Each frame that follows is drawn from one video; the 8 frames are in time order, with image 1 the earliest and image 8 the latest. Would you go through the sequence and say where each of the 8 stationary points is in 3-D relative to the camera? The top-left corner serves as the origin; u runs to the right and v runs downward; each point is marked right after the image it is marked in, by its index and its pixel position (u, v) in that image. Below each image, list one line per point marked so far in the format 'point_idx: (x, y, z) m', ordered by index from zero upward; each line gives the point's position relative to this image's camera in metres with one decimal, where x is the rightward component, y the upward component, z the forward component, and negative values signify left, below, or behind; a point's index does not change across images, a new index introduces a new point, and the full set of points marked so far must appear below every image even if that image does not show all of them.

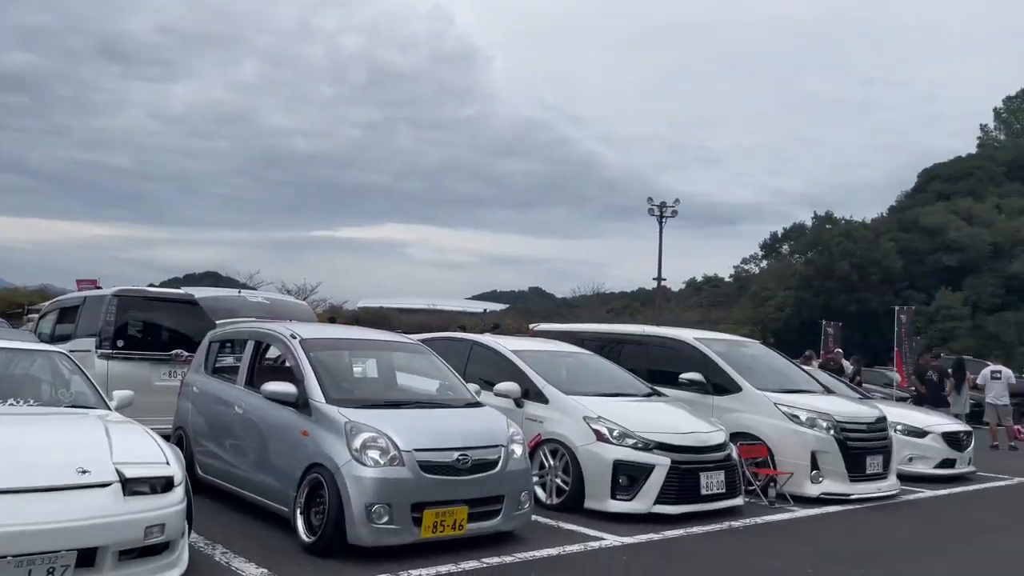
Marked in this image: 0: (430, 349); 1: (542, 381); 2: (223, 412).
0: (-0.7, -0.6, +7.3) m
1: (+0.3, -0.9, +8.0) m
2: (-2.4, -1.0, +6.9) m
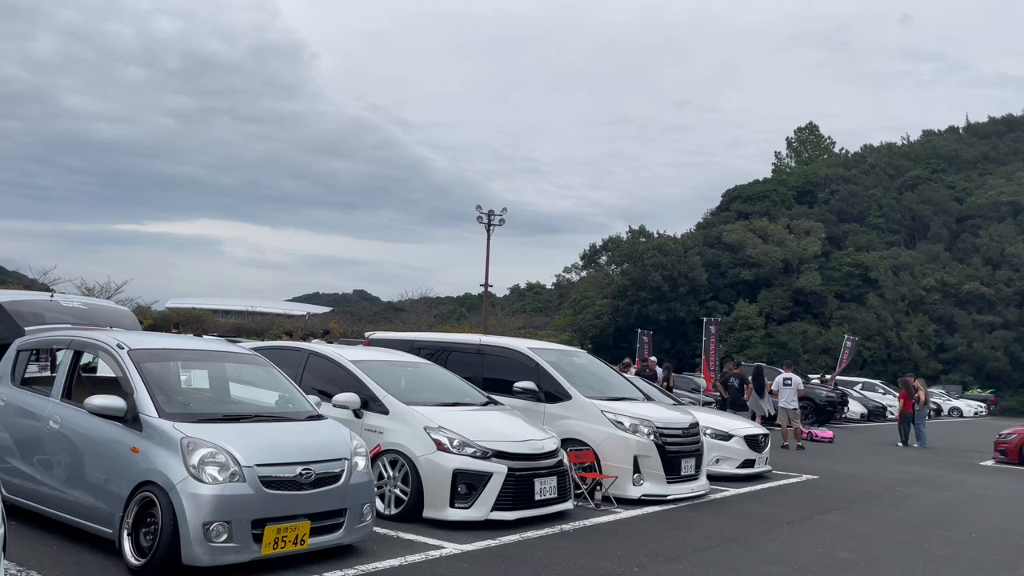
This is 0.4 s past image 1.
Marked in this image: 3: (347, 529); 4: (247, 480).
0: (-2.1, -0.6, +7.2) m
1: (-1.3, -1.0, +8.1) m
2: (-3.7, -1.1, +6.3) m
3: (-1.2, -1.7, +5.8) m
4: (-1.7, -1.2, +5.2) m
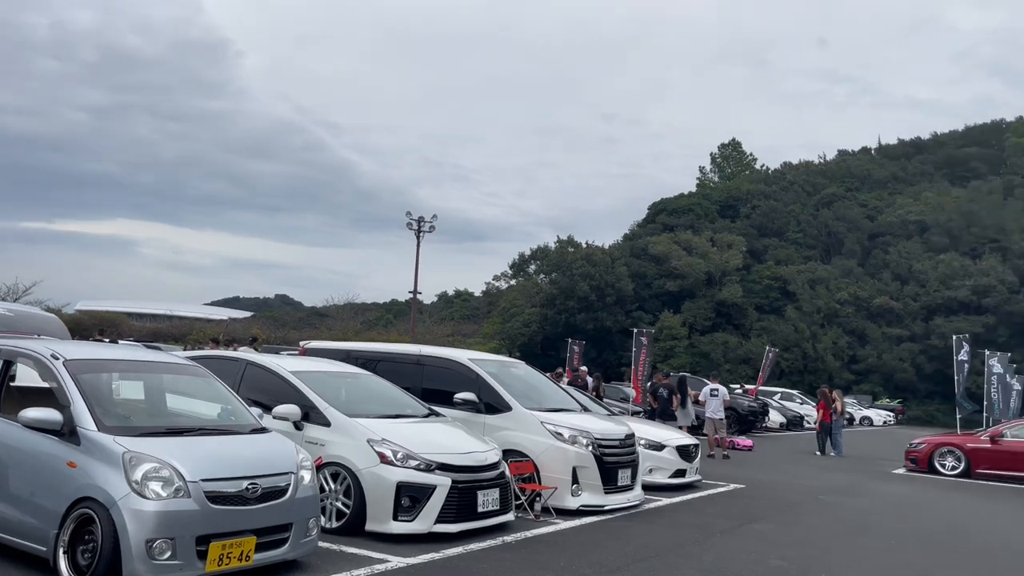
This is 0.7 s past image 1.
0: (-2.6, -0.7, +7.0) m
1: (-1.9, -1.1, +8.0) m
2: (-4.1, -1.1, +6.1) m
3: (-1.5, -1.8, +5.7) m
4: (-2.0, -1.3, +5.1) m
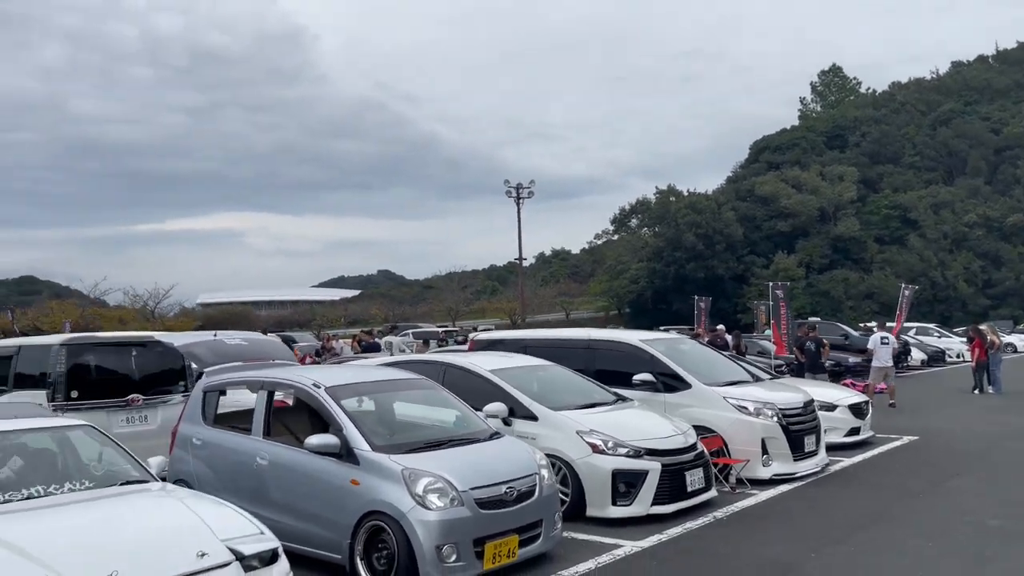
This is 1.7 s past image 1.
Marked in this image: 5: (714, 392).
0: (-0.8, -0.9, +7.7) m
1: (+0.1, -1.2, +8.6) m
2: (-2.3, -1.5, +6.9) m
3: (+0.2, -1.9, +6.3) m
4: (-0.3, -1.5, +5.8) m
5: (+2.4, -1.2, +9.7) m
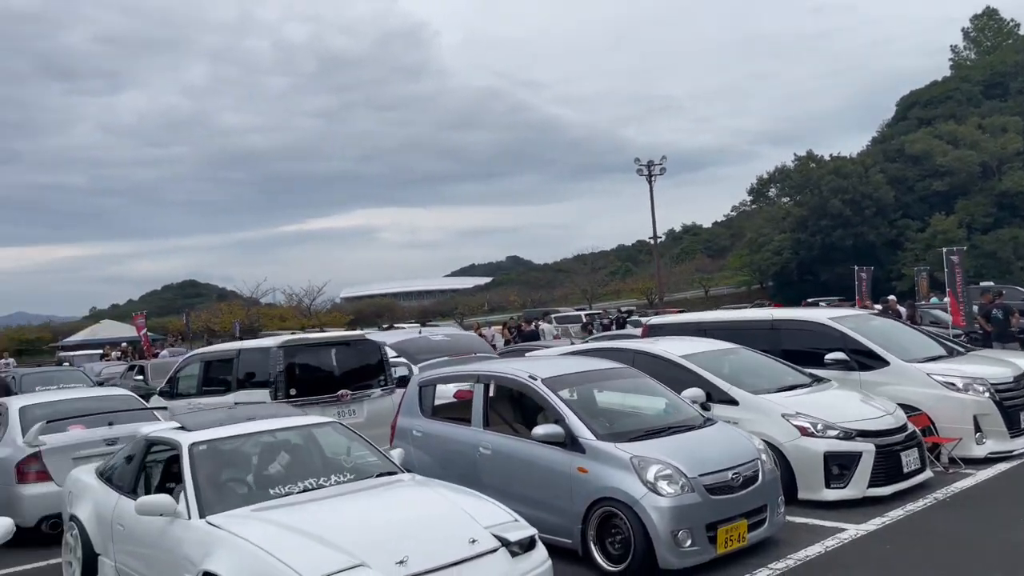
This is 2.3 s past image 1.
0: (+1.2, -0.8, +7.8) m
1: (+2.2, -1.0, +8.6) m
2: (-0.5, -1.5, +7.4) m
3: (+2.0, -1.8, +6.3) m
4: (+1.3, -1.4, +5.9) m
5: (+4.6, -0.9, +9.4) m
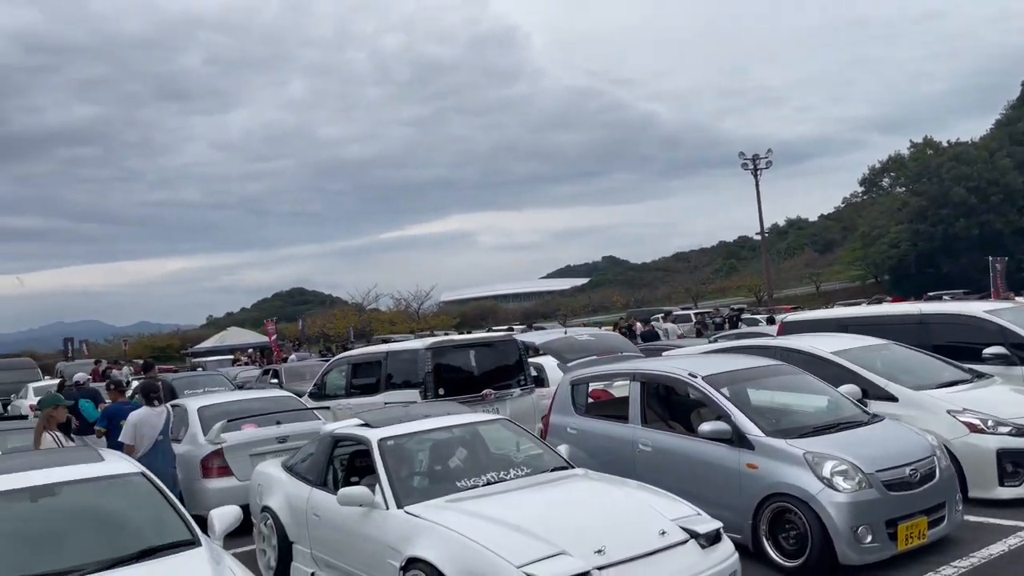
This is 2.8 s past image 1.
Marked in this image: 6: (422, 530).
0: (+2.6, -0.8, +7.8) m
1: (+3.8, -0.9, +8.4) m
2: (+1.0, -1.5, +7.5) m
3: (+3.3, -1.8, +6.2) m
4: (+2.6, -1.4, +5.8) m
5: (+6.3, -0.8, +8.9) m
6: (-0.6, -1.5, +5.2) m
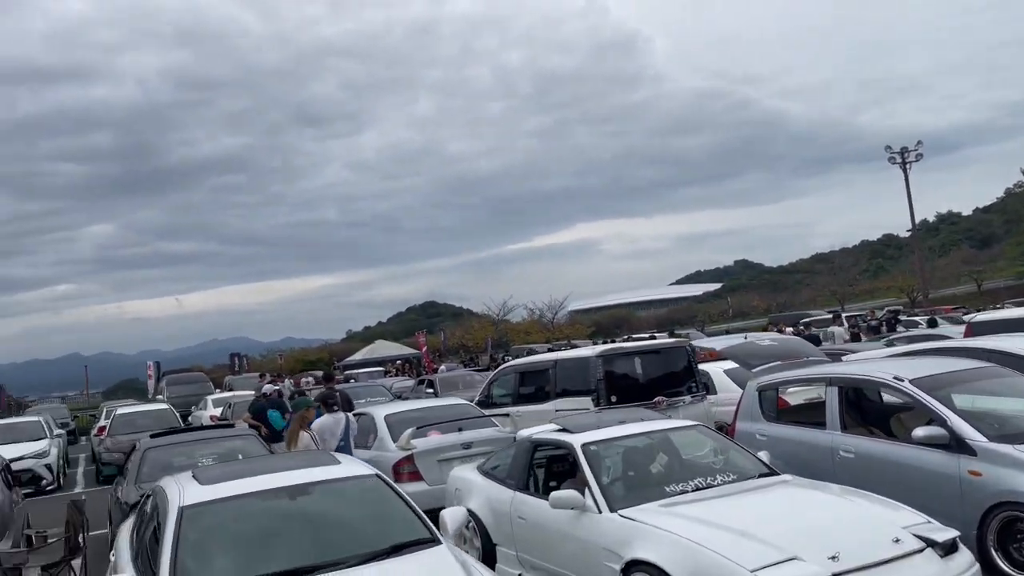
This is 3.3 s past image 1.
0: (+4.4, -0.7, +7.3) m
1: (+5.6, -0.9, +7.8) m
2: (+2.7, -1.5, +7.3) m
3: (+4.8, -1.7, +5.6) m
4: (+4.0, -1.4, +5.4) m
5: (+8.1, -0.7, +7.9) m
6: (+0.8, -1.6, +5.2) m
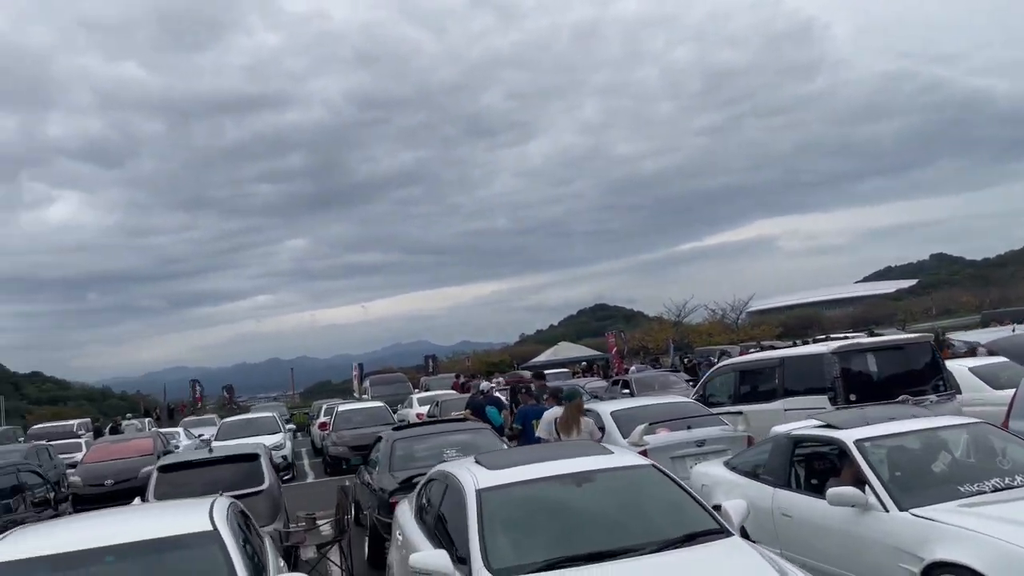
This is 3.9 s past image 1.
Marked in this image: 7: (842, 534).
0: (+6.5, -0.6, +6.2) m
1: (+7.7, -0.7, +6.4) m
2: (+4.9, -1.4, +6.5) m
3: (+6.6, -1.5, +4.5) m
4: (+5.7, -1.2, +4.4) m
5: (+10.3, -0.5, +6.0) m
6: (+2.6, -1.5, +4.9) m
7: (+2.3, -1.7, +5.7) m
